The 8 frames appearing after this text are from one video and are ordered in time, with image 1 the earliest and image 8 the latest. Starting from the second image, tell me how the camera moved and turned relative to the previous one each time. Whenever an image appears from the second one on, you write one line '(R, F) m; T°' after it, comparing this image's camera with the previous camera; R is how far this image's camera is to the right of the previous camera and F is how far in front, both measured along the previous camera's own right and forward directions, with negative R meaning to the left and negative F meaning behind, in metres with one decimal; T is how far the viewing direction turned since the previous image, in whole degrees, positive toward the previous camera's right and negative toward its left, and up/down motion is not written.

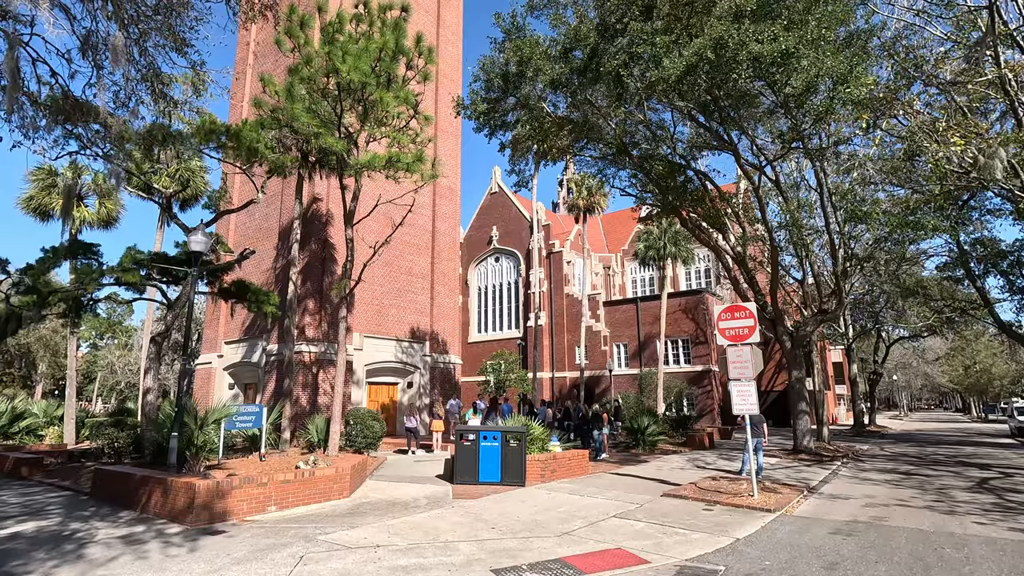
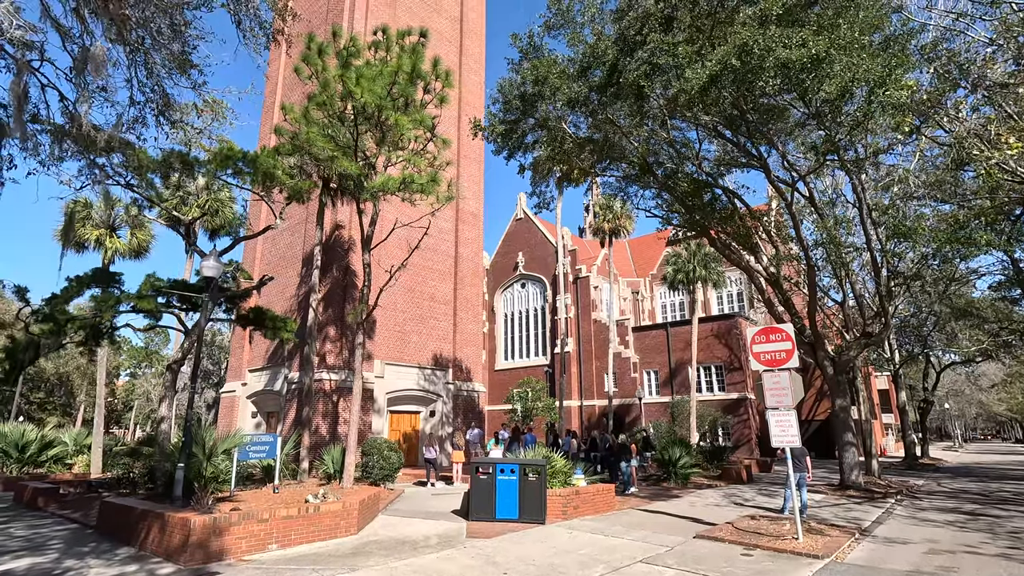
(+0.2, +0.5) m; -3°
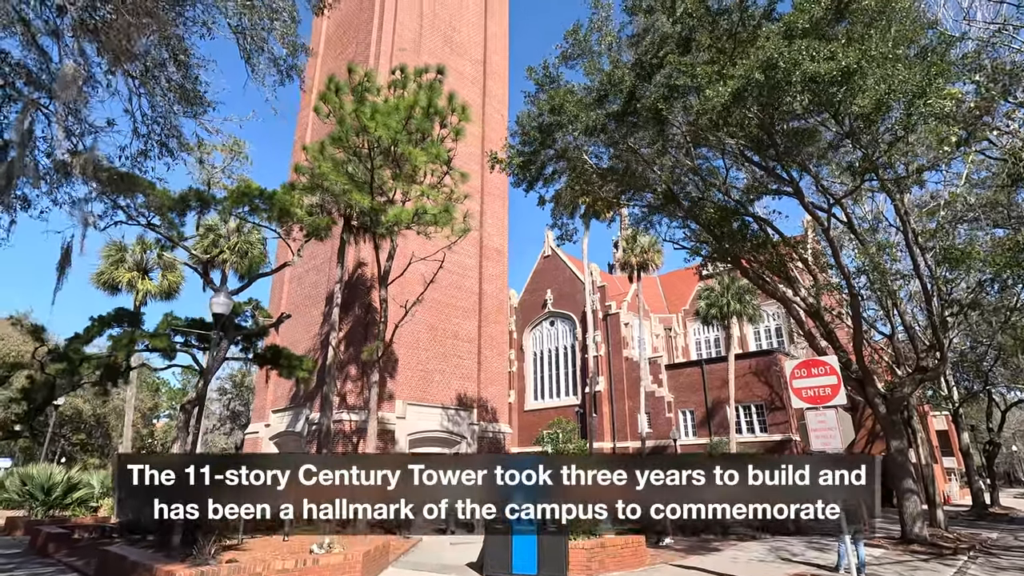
(+0.3, +0.6) m; -3°
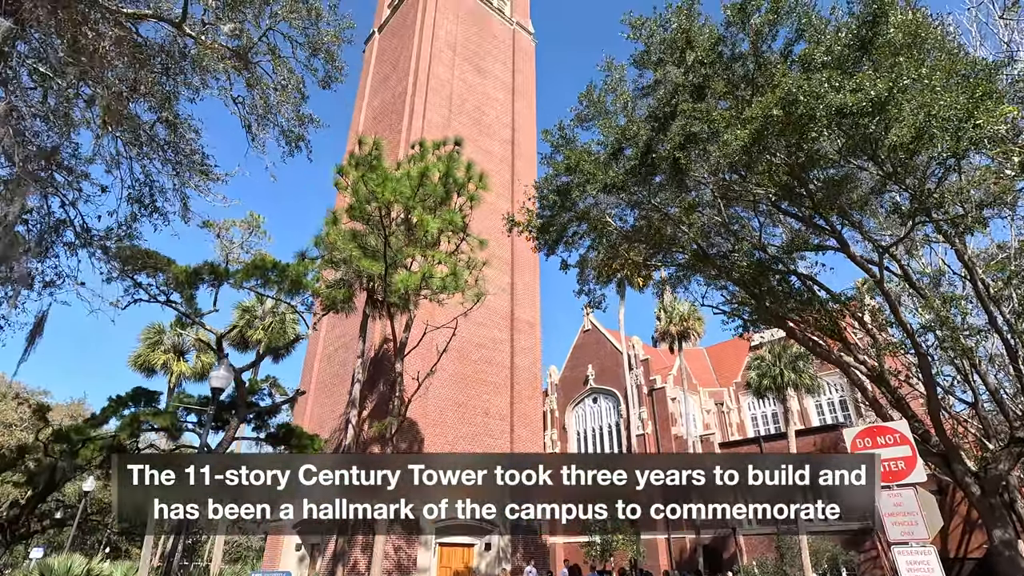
(+0.6, +0.8) m; -5°
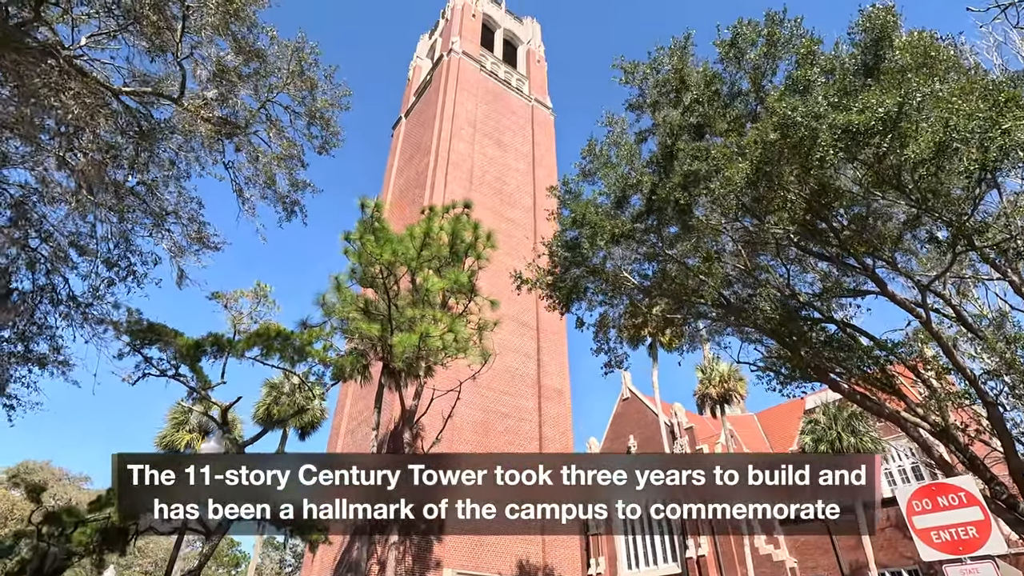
(+0.7, +0.6) m; -4°
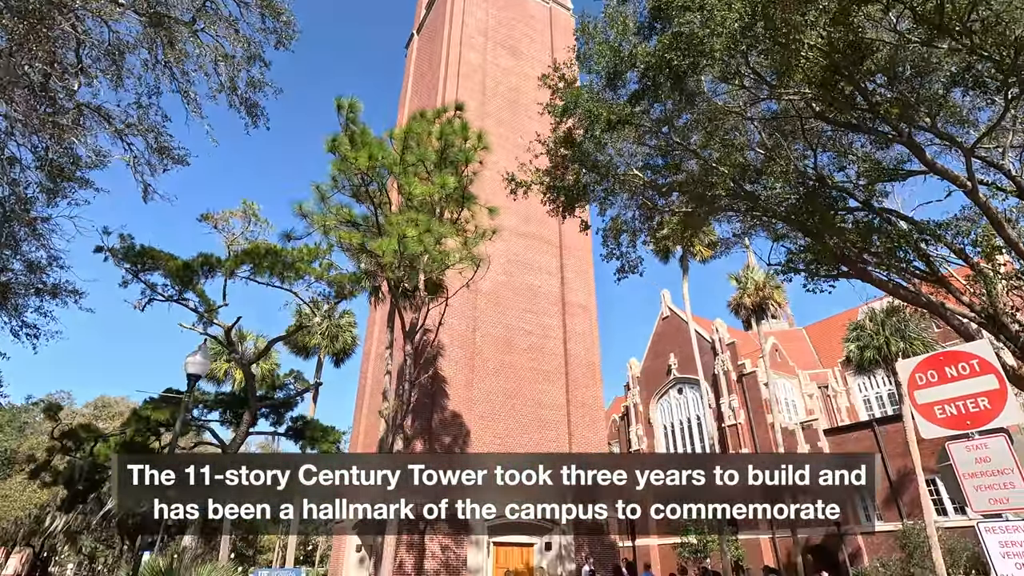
(+1.1, +0.7) m; -5°
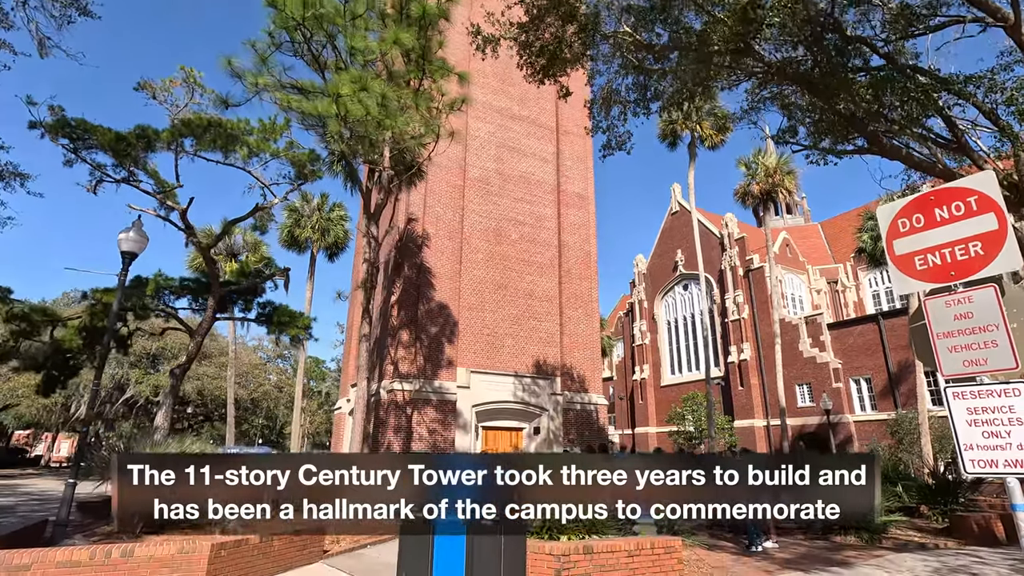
(+1.0, +0.8) m; -2°
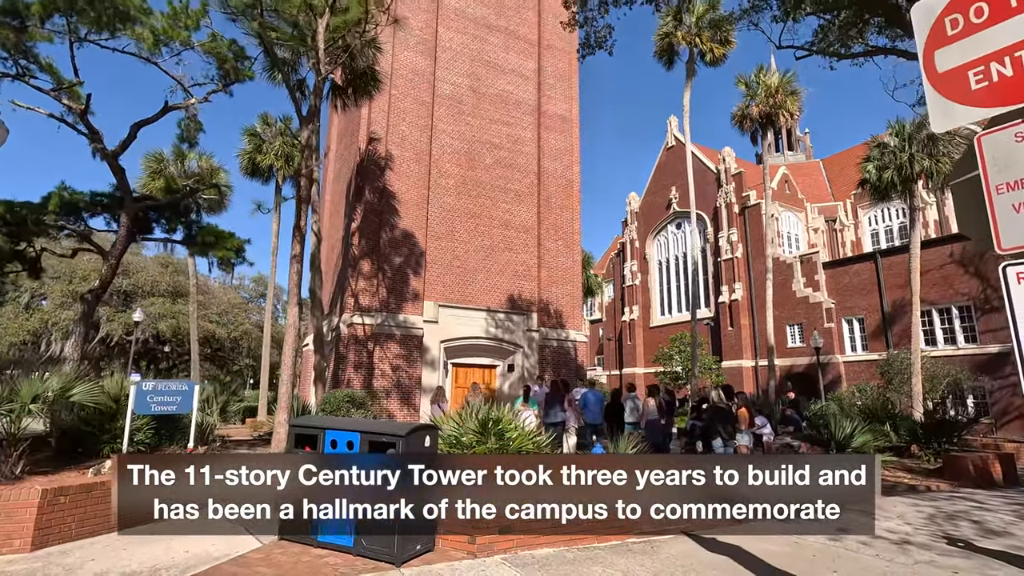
(+0.8, +1.4) m; 0°
